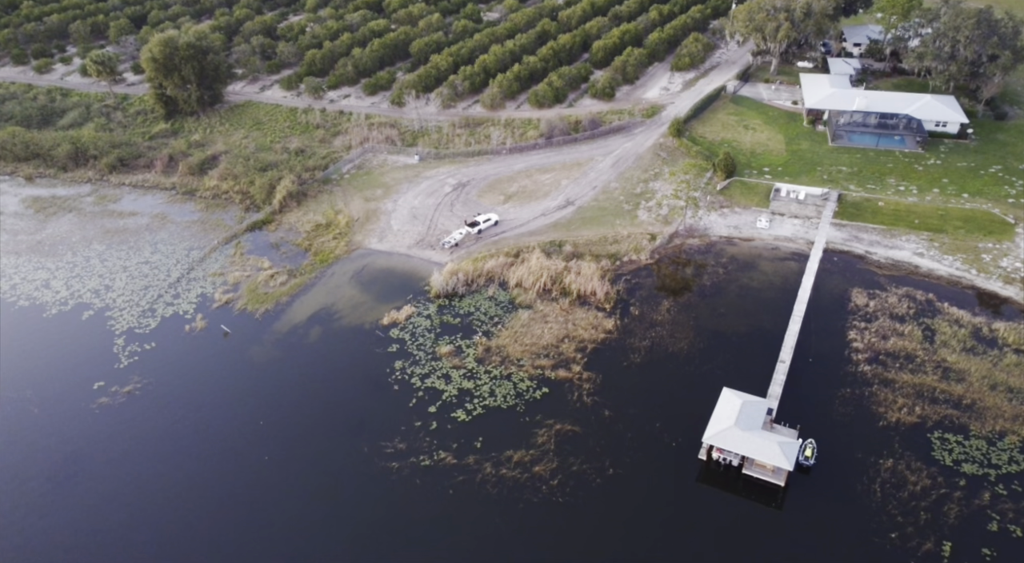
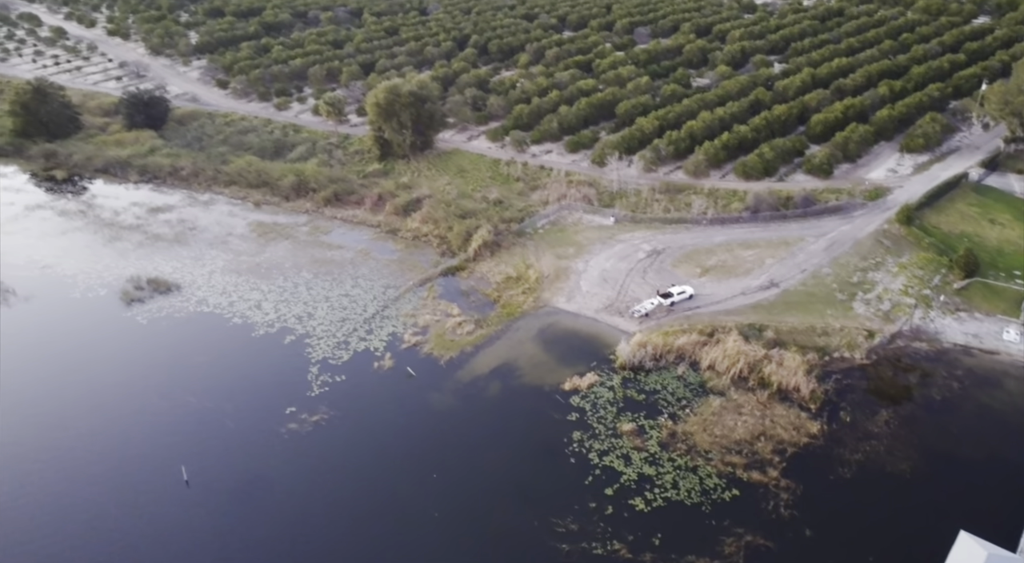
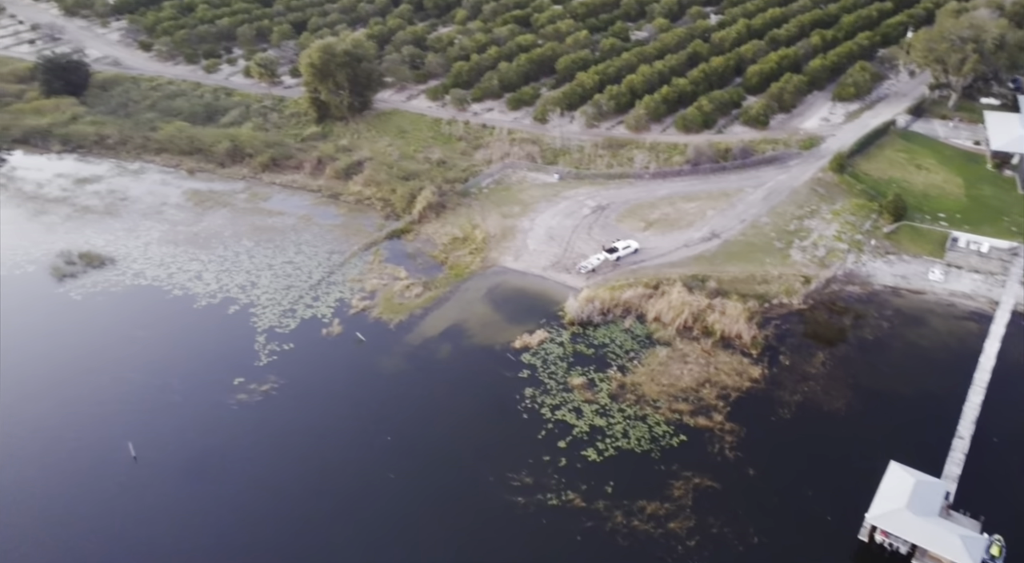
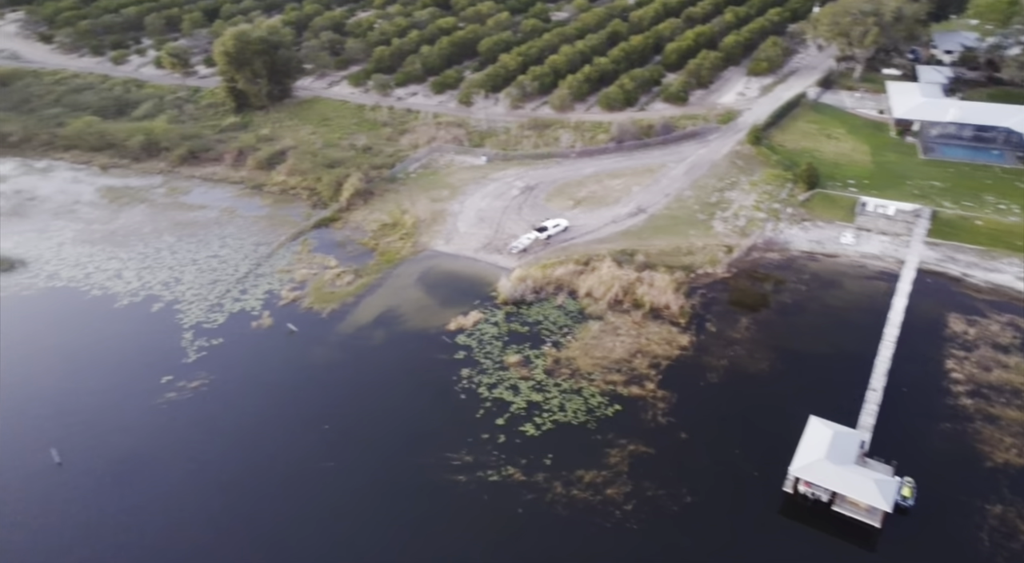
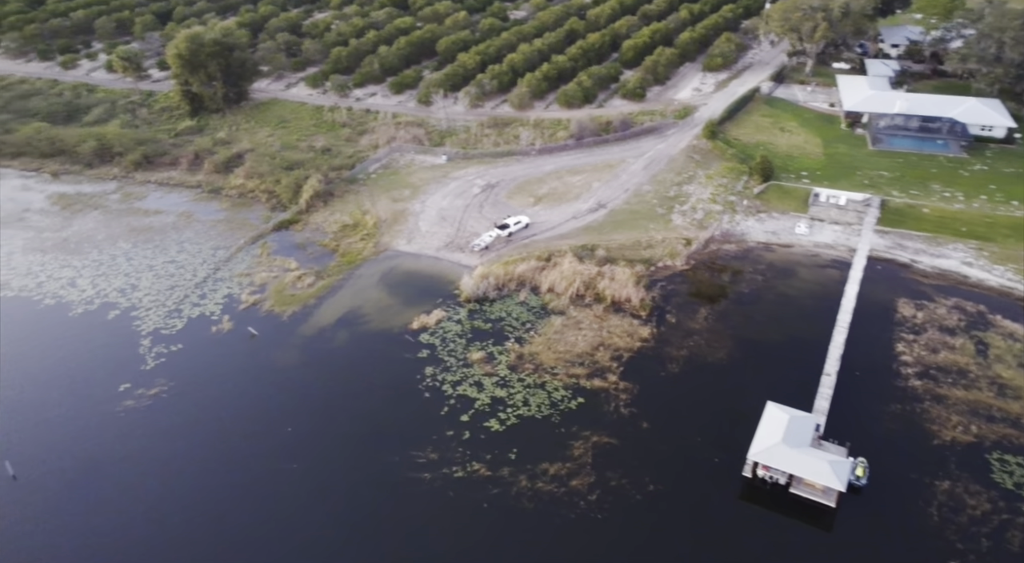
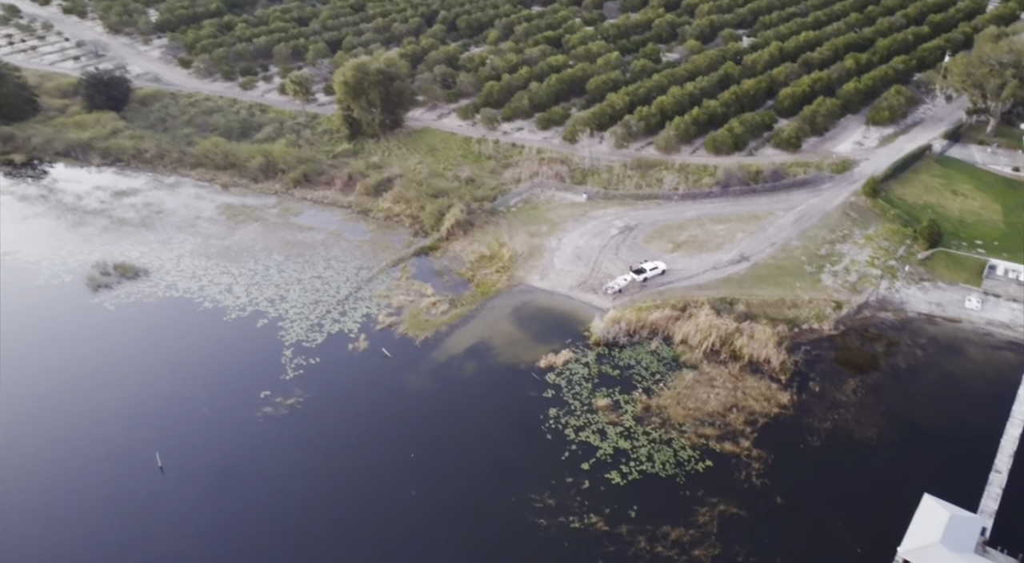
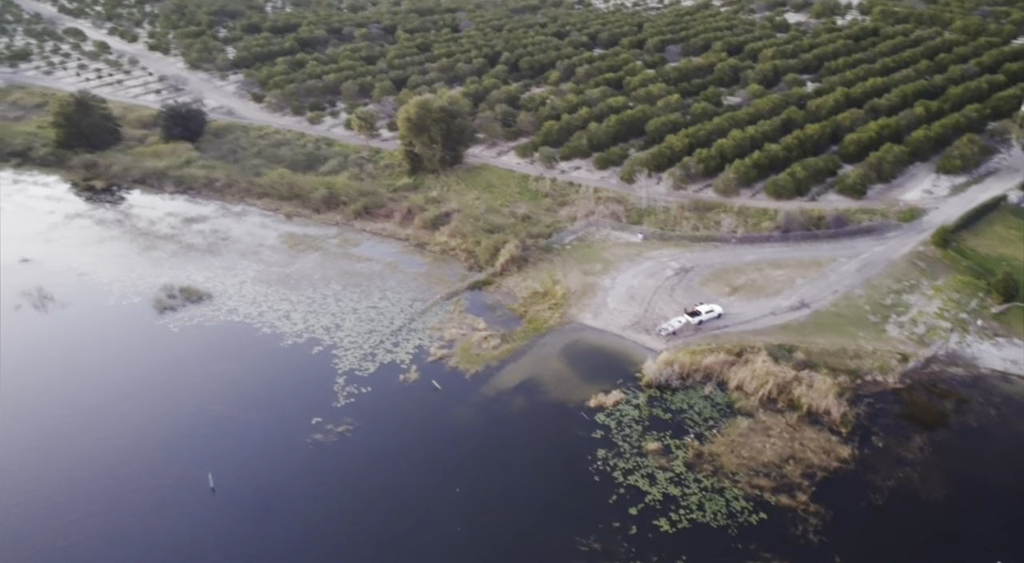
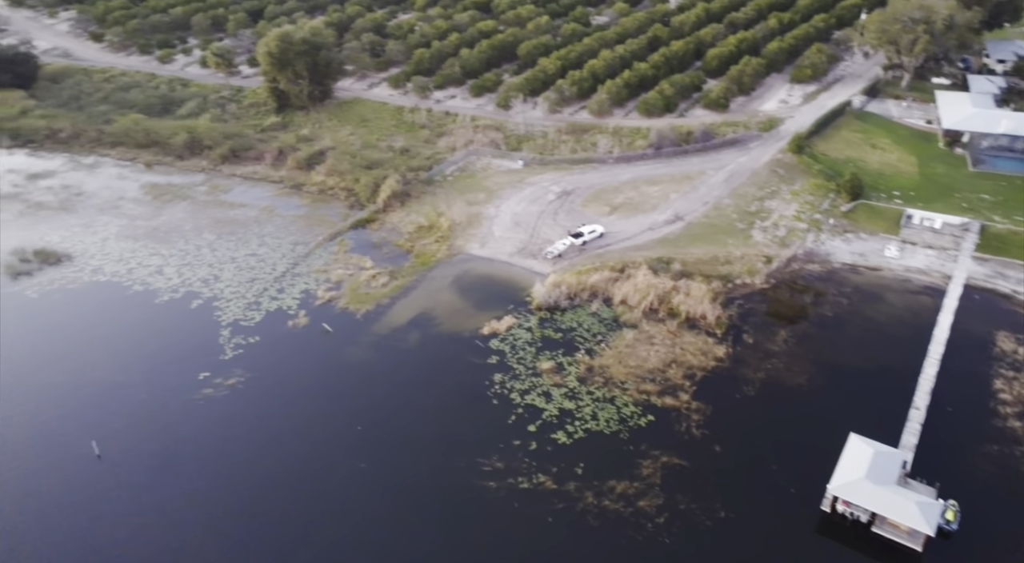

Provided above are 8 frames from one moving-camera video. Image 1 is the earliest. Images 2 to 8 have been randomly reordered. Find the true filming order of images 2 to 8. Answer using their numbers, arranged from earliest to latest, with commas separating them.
5, 4, 8, 3, 6, 2, 7
